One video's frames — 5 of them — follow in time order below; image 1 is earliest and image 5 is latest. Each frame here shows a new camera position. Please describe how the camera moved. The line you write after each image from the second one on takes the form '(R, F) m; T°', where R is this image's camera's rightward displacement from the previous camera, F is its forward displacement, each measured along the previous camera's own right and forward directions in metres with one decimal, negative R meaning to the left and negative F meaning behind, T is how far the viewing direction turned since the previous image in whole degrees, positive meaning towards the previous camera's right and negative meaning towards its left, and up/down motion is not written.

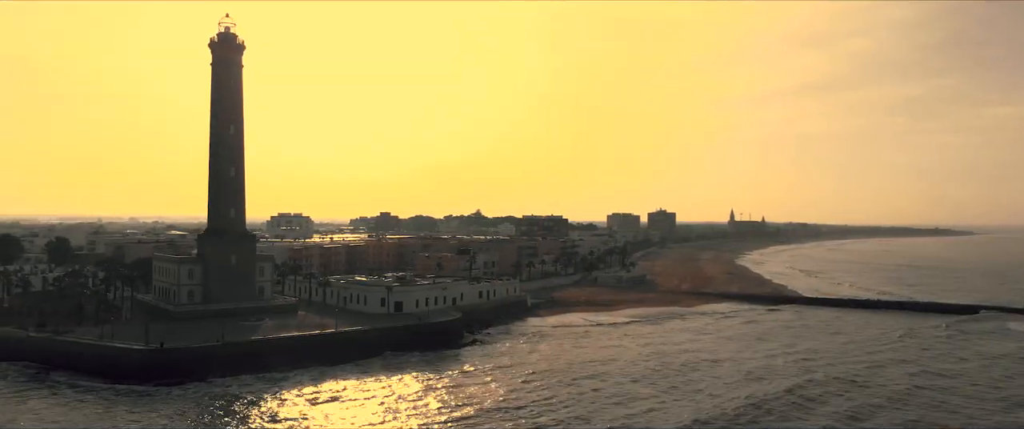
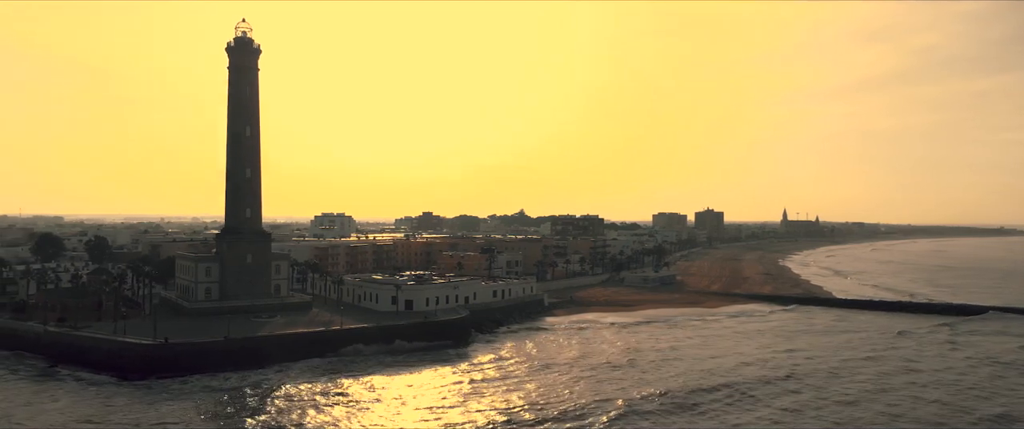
(+2.0, -0.3) m; -3°
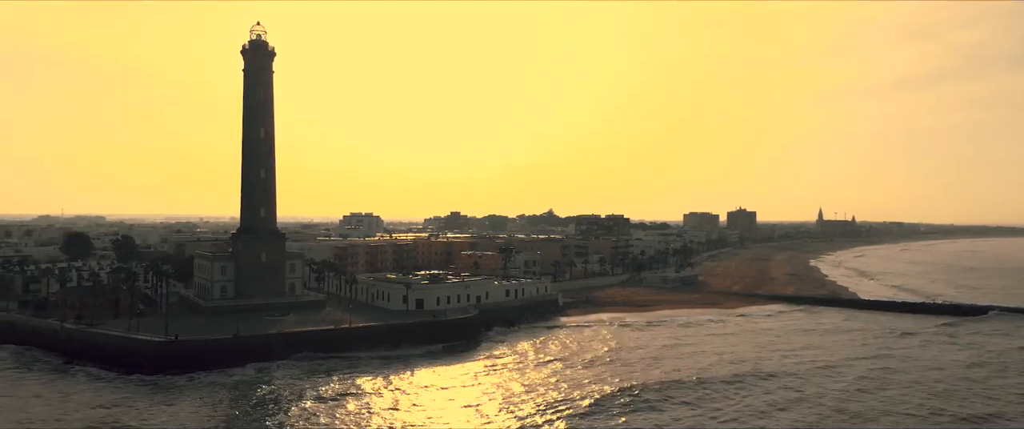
(+1.1, -0.1) m; -2°
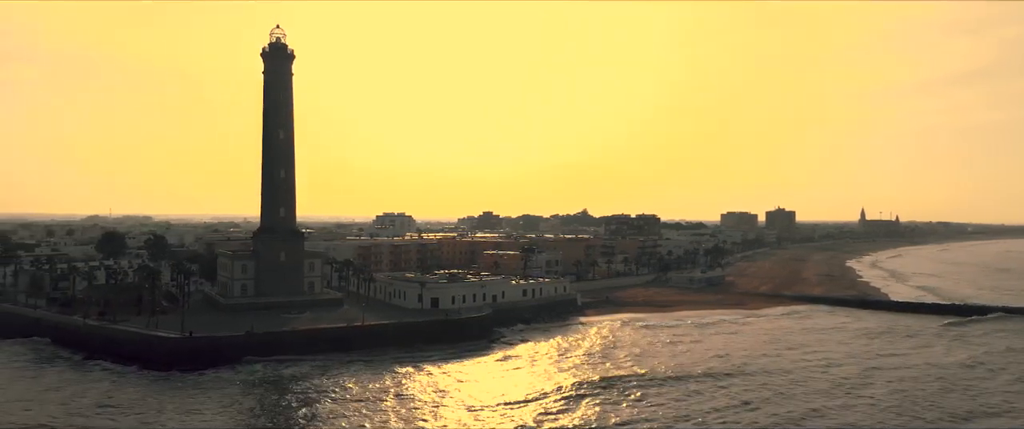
(+1.1, -0.2) m; -2°
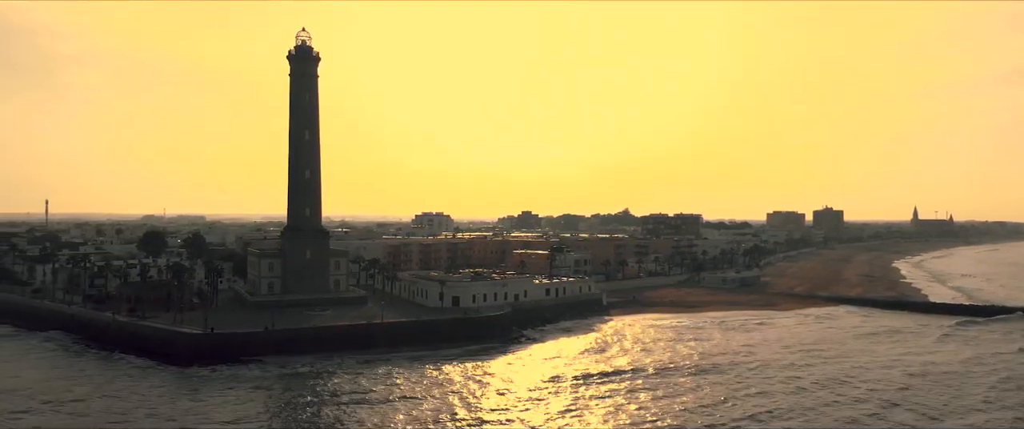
(+1.2, -0.2) m; -3°
